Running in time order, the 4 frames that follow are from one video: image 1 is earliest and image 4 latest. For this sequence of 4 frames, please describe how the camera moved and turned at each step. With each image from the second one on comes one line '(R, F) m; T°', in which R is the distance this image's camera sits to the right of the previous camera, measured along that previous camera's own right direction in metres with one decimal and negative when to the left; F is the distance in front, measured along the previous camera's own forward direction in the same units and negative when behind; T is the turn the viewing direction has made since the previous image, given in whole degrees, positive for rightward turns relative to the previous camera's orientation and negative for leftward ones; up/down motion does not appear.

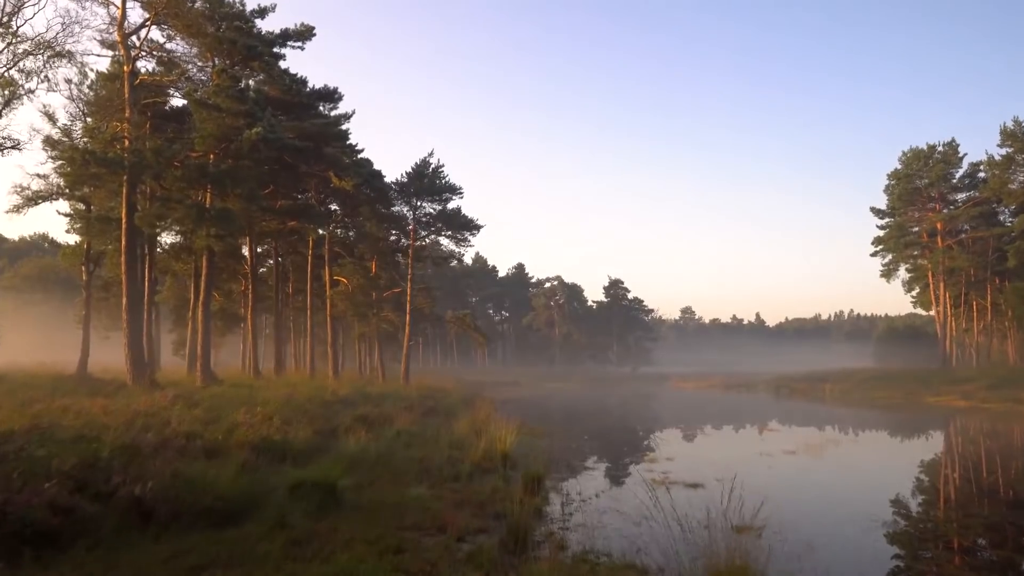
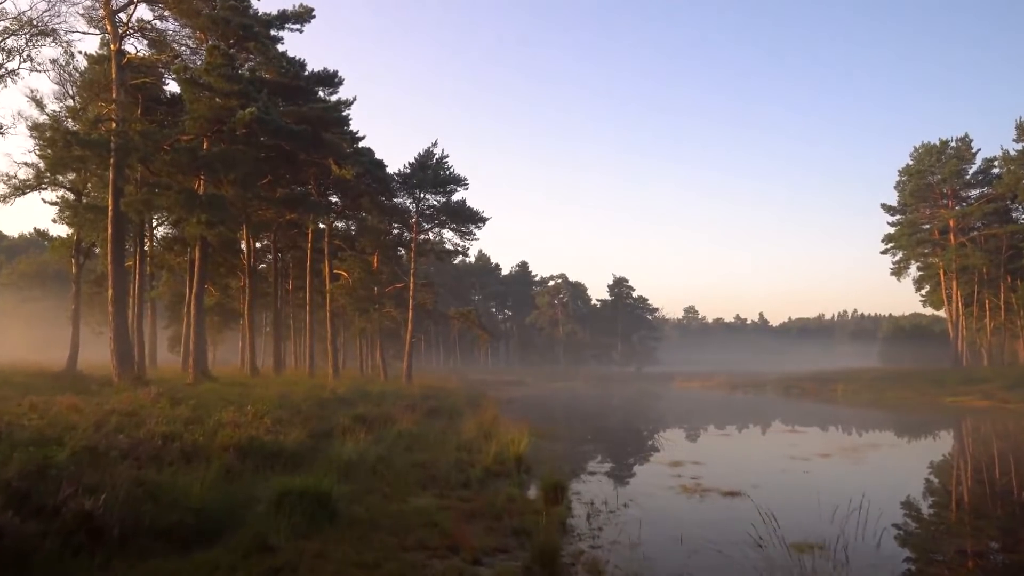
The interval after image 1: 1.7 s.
(-0.2, +1.3) m; 0°
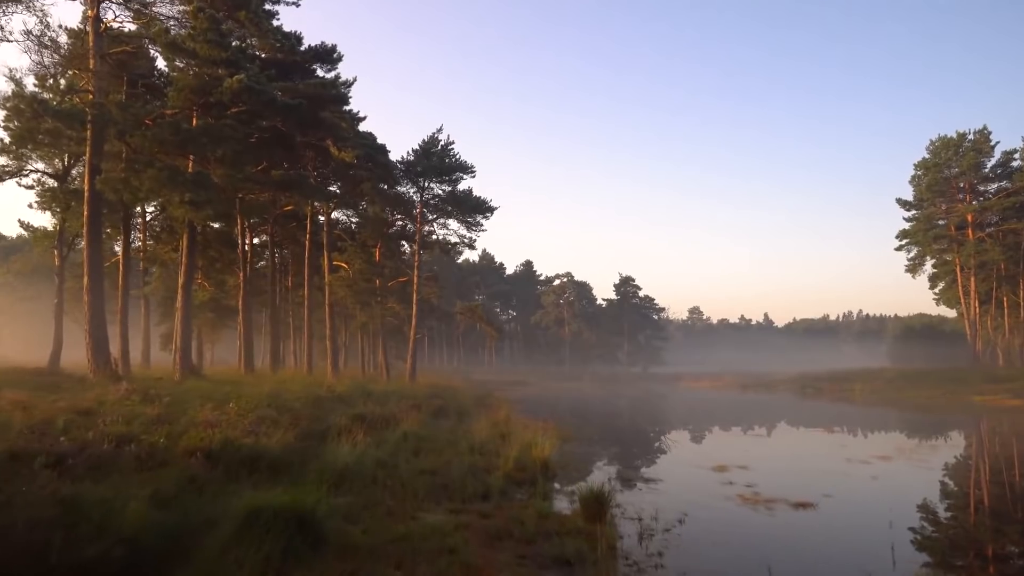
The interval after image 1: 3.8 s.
(-0.3, +1.8) m; 0°
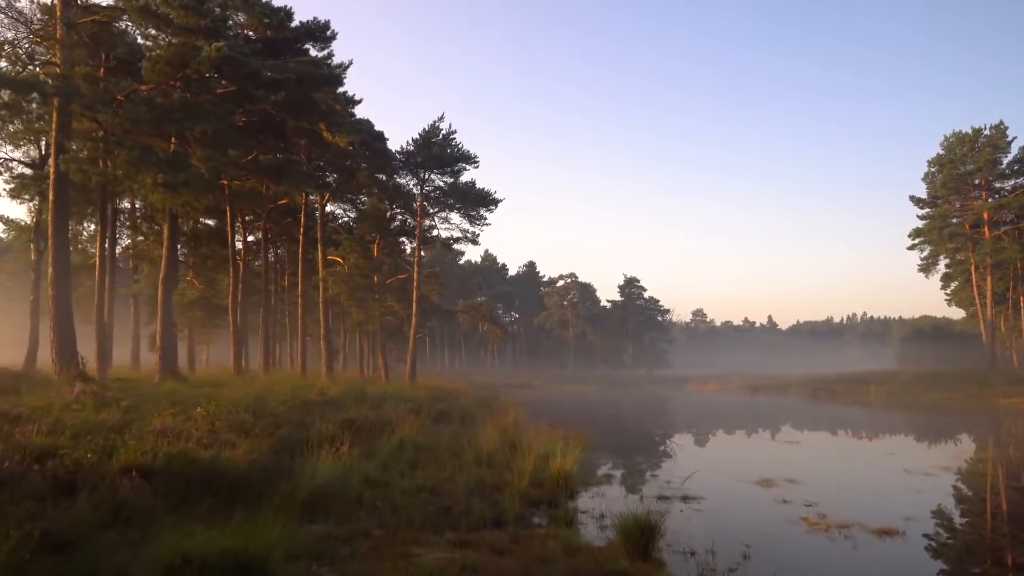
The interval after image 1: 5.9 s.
(-0.2, +1.7) m; 0°
